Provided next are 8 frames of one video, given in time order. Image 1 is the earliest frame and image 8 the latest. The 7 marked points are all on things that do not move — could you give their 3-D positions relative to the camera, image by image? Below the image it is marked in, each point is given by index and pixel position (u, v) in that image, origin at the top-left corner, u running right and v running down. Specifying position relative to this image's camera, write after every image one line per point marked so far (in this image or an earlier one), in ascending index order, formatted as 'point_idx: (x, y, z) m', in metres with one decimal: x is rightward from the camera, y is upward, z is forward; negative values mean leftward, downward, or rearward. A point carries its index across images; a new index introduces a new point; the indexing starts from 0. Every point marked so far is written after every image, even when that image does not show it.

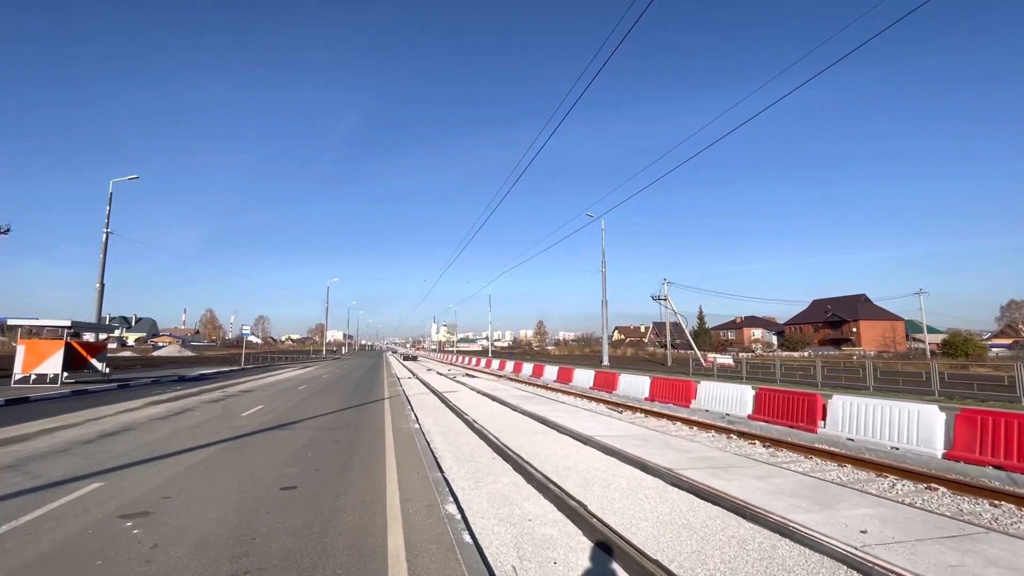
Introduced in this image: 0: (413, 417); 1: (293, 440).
0: (-2.8, -3.5, +15.9) m
1: (-4.4, -3.1, +11.6) m
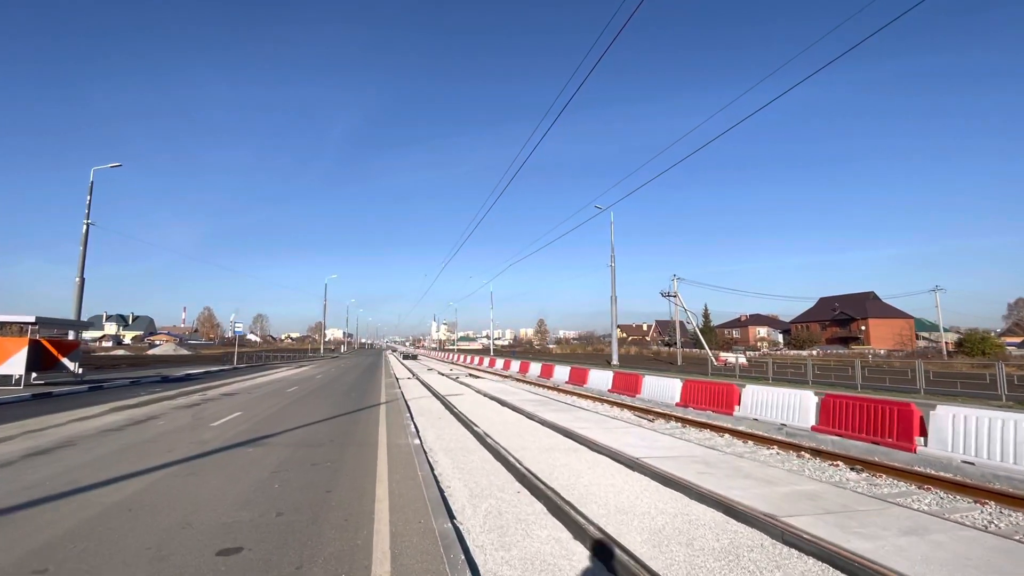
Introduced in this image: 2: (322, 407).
0: (-2.4, -3.2, +13.6) m
1: (-4.0, -2.8, +9.2) m
2: (-5.7, -3.6, +17.5) m
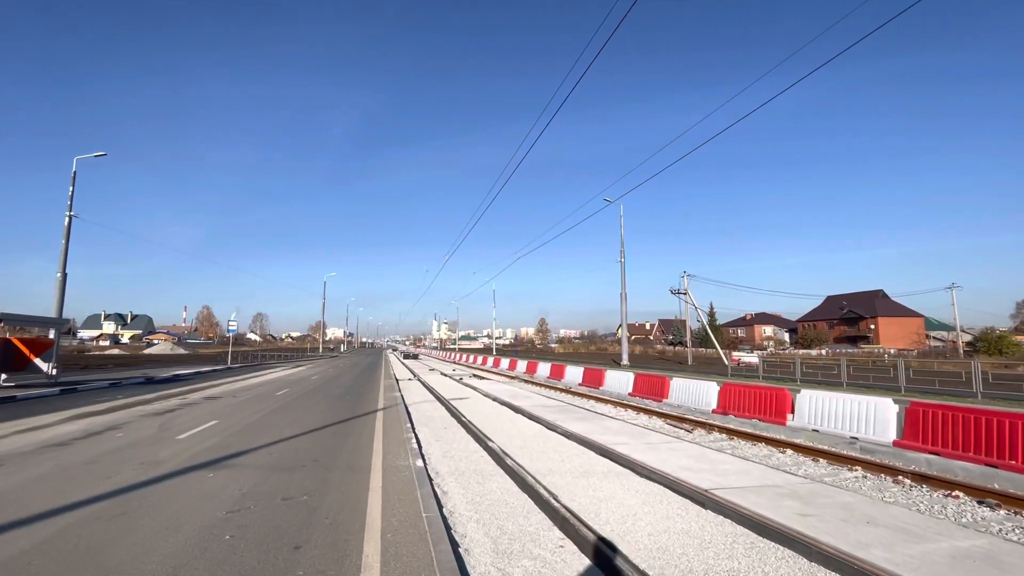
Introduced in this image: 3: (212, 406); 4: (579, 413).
0: (-2.0, -3.0, +11.6) m
1: (-3.6, -2.6, +7.2) m
2: (-5.3, -3.4, +15.5) m
3: (-9.6, -3.8, +18.2) m
4: (+1.8, -3.2, +14.8) m
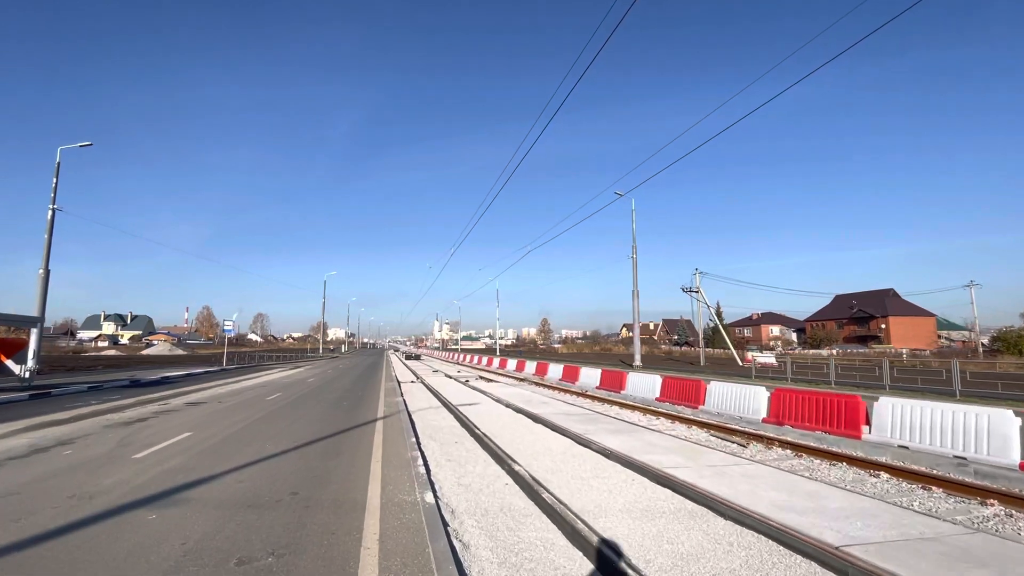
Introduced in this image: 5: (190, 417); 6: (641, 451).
0: (-1.6, -2.8, +9.6) m
1: (-3.2, -2.4, +5.2) m
2: (-4.9, -3.2, +13.6) m
3: (-9.1, -3.6, +16.2) m
4: (+2.2, -3.0, +12.8) m
5: (-8.7, -3.4, +15.4) m
6: (+2.1, -2.7, +9.4) m
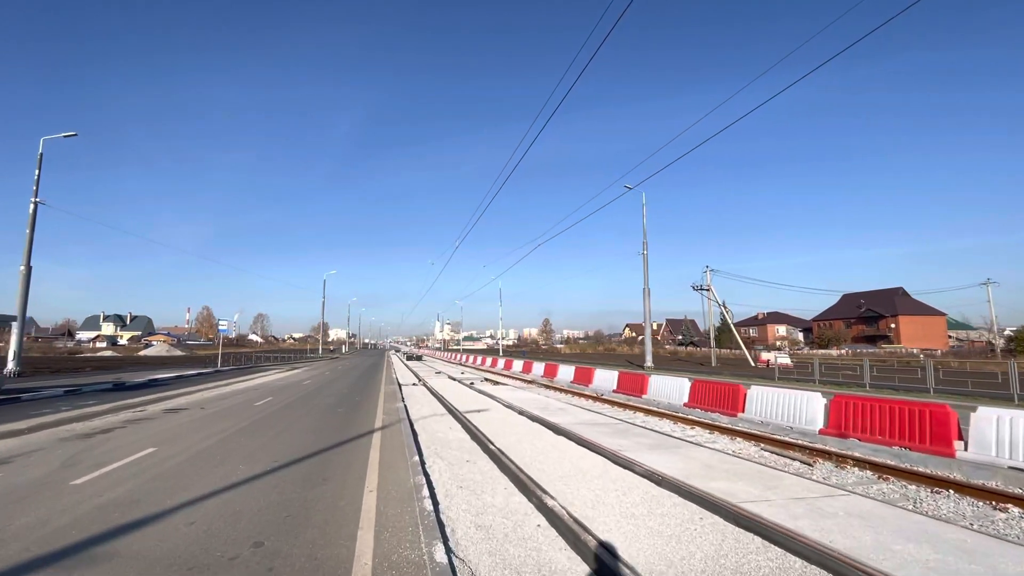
0: (-1.2, -2.6, +7.8) m
1: (-2.9, -2.2, +3.5) m
2: (-4.5, -3.0, +11.8) m
3: (-8.7, -3.4, +14.5) m
4: (+2.6, -2.8, +11.0) m
5: (-8.3, -3.3, +13.7) m
6: (+2.5, -2.5, +7.6) m
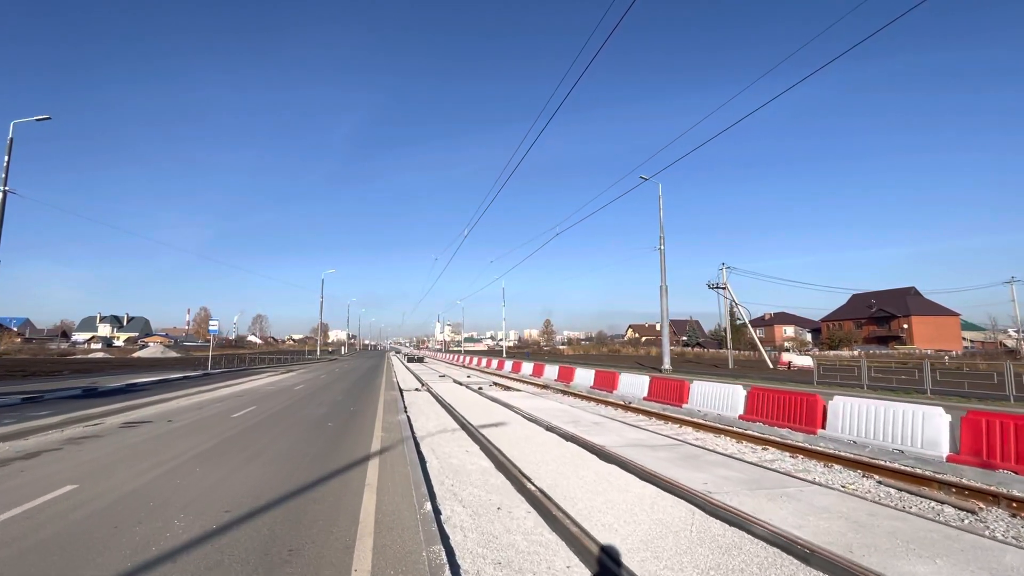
0: (-0.7, -2.4, +5.2) m
1: (-2.3, -1.9, +0.9) m
2: (-3.9, -2.8, +9.2) m
3: (-8.2, -3.2, +11.9) m
4: (+3.1, -2.6, +8.4) m
5: (-7.7, -3.1, +11.1) m
6: (+3.0, -2.2, +5.0) m
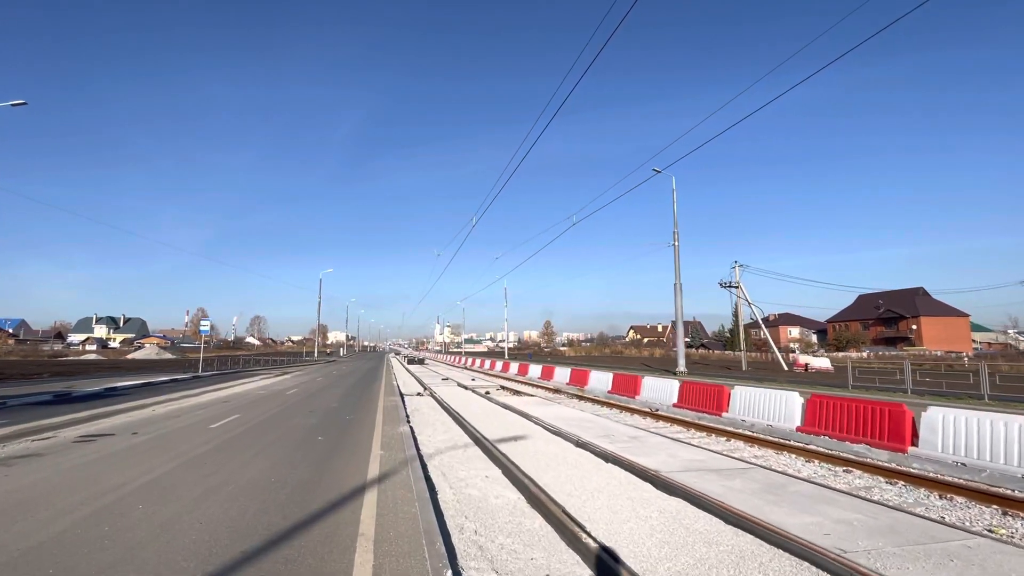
0: (-0.2, -2.2, +3.3) m
1: (-1.9, -1.7, -1.1) m
2: (-3.5, -2.6, +7.2) m
3: (-7.7, -3.0, +9.9) m
4: (+3.6, -2.4, +6.4) m
5: (-7.3, -2.9, +9.1) m
6: (+3.5, -2.0, +3.0) m
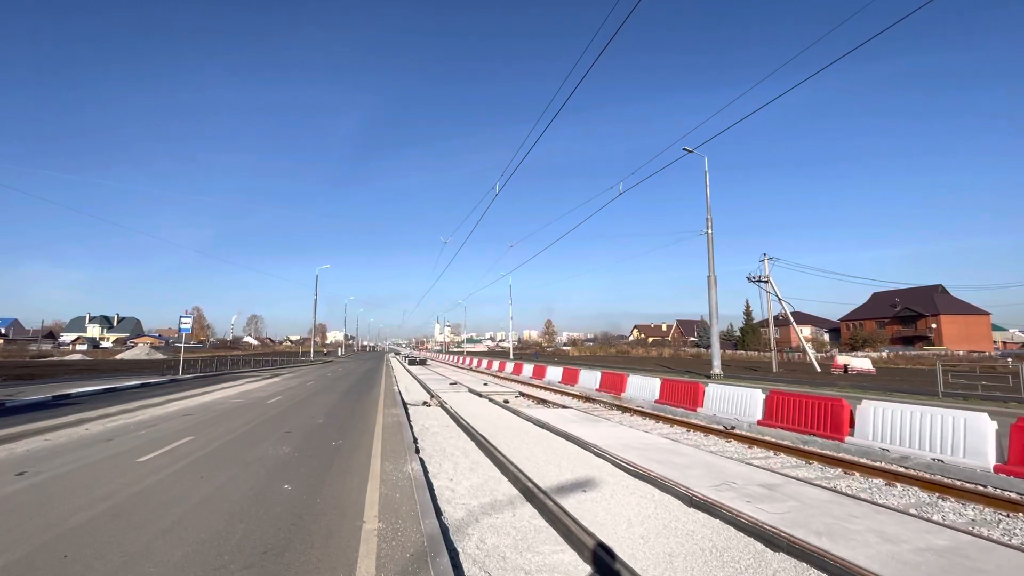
0: (+0.7, -1.8, -0.7) m
1: (-1.0, -1.3, -5.0) m
2: (-2.6, -2.2, +3.3) m
3: (-6.9, -2.6, +6.0) m
4: (+4.5, -2.0, +2.5) m
5: (-6.4, -2.5, +5.2) m
6: (+4.4, -1.7, -0.9) m
